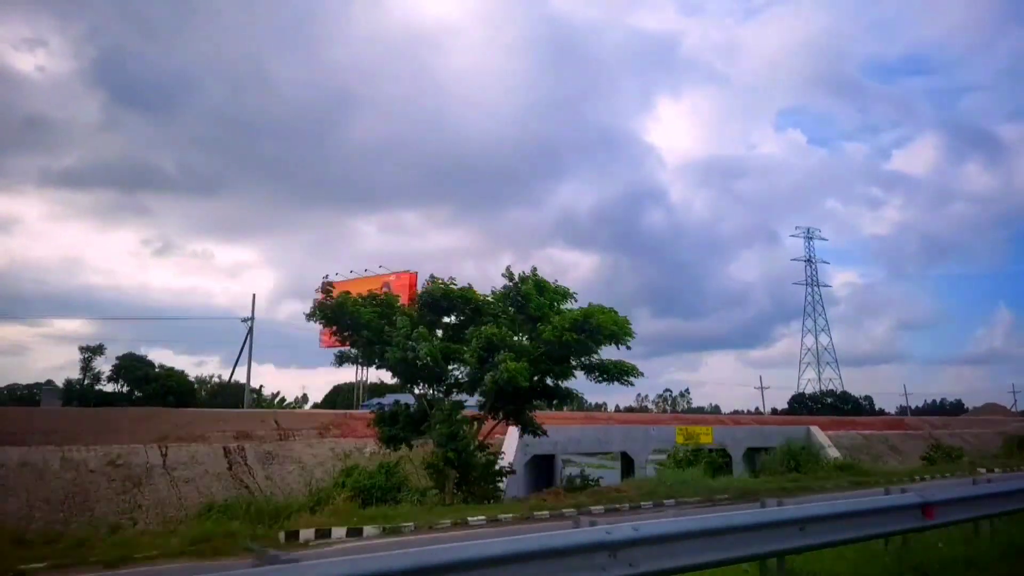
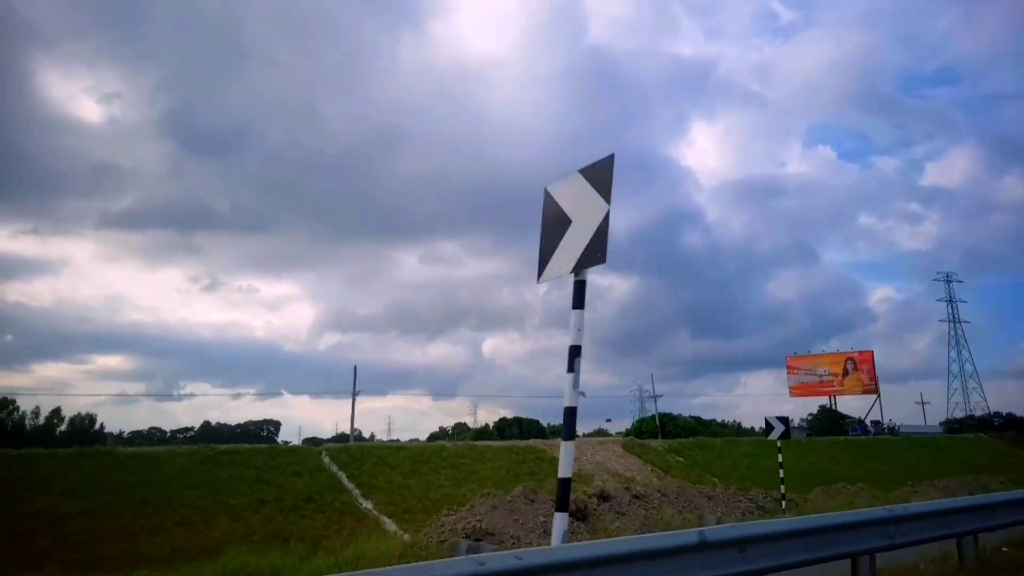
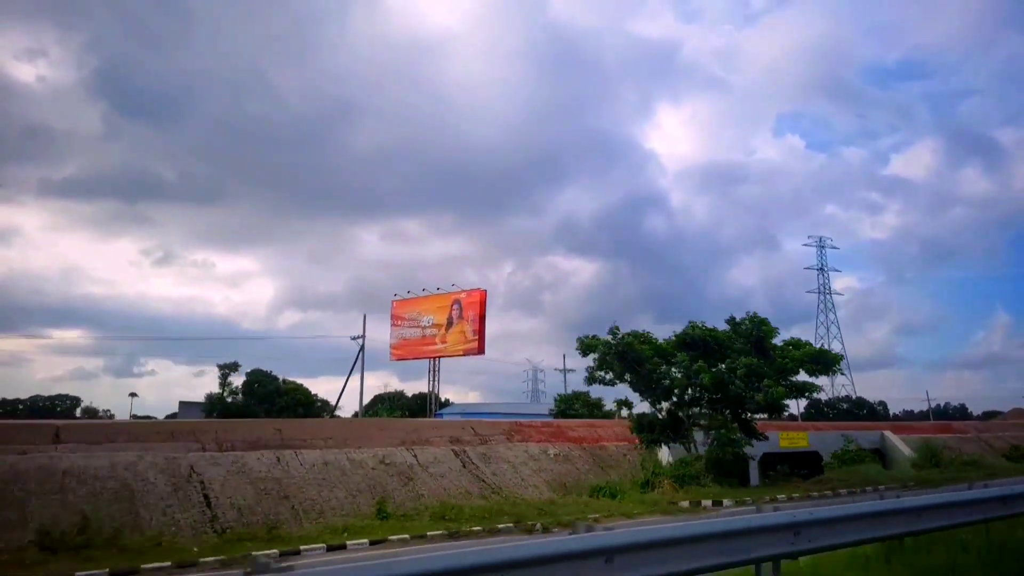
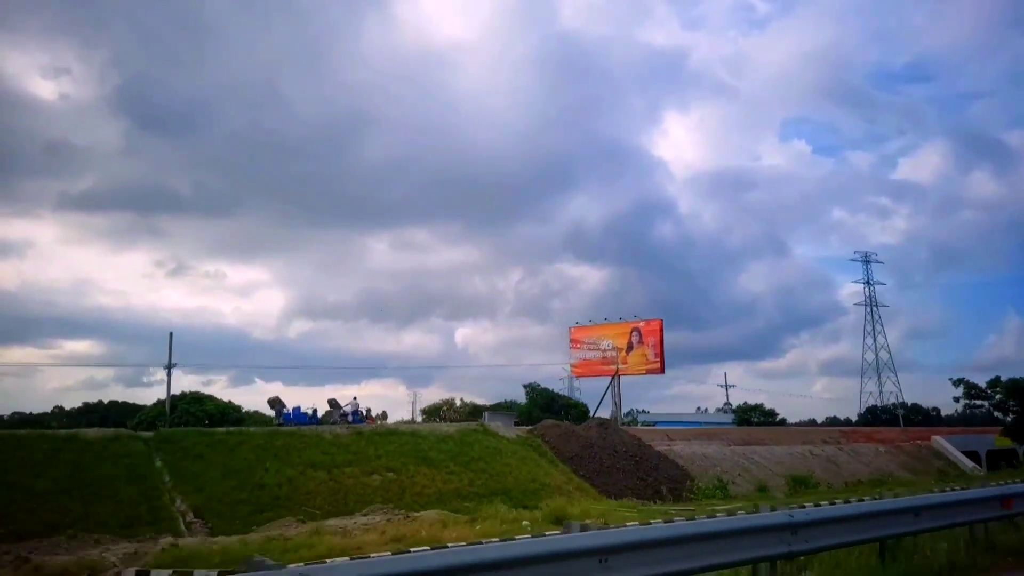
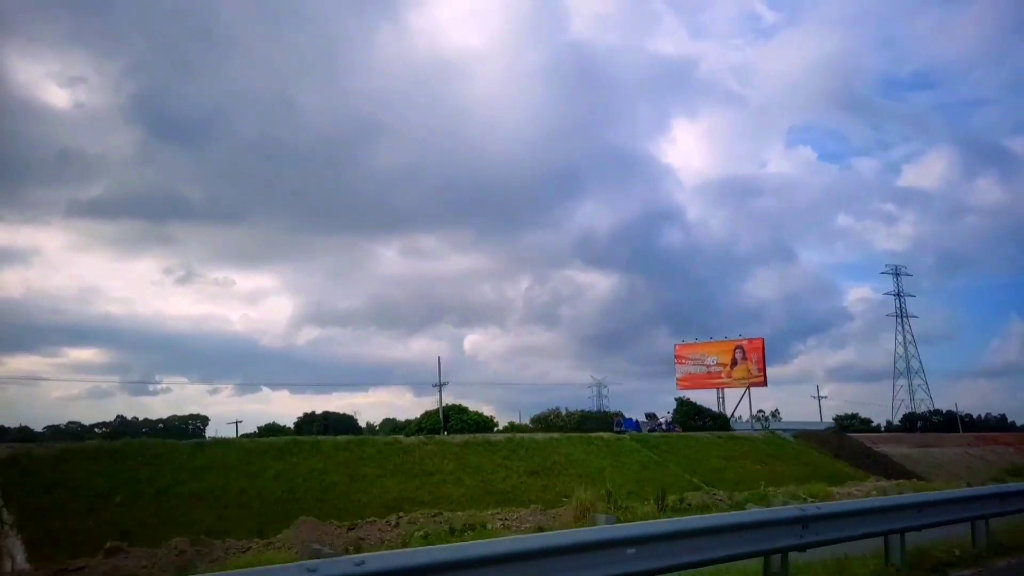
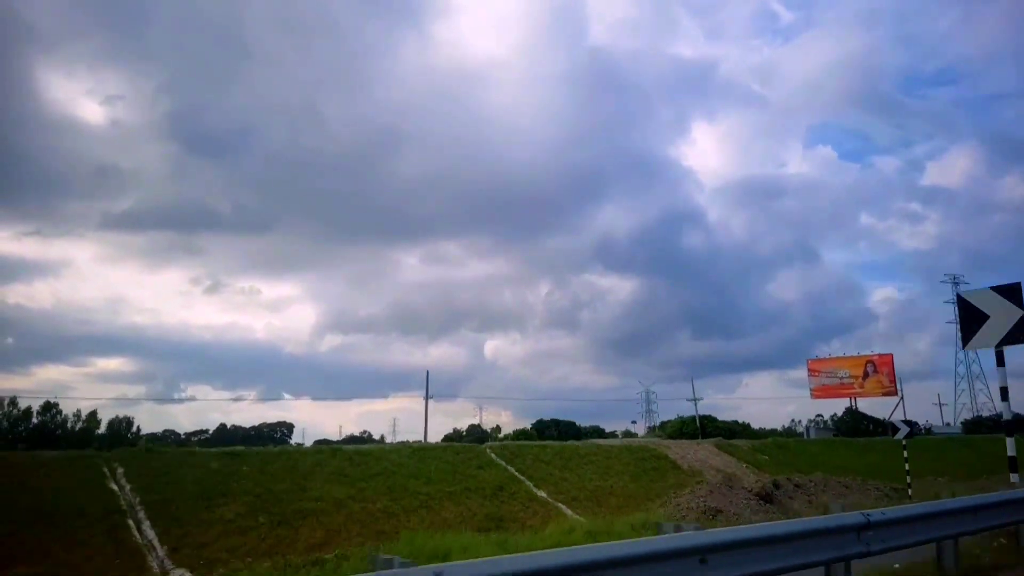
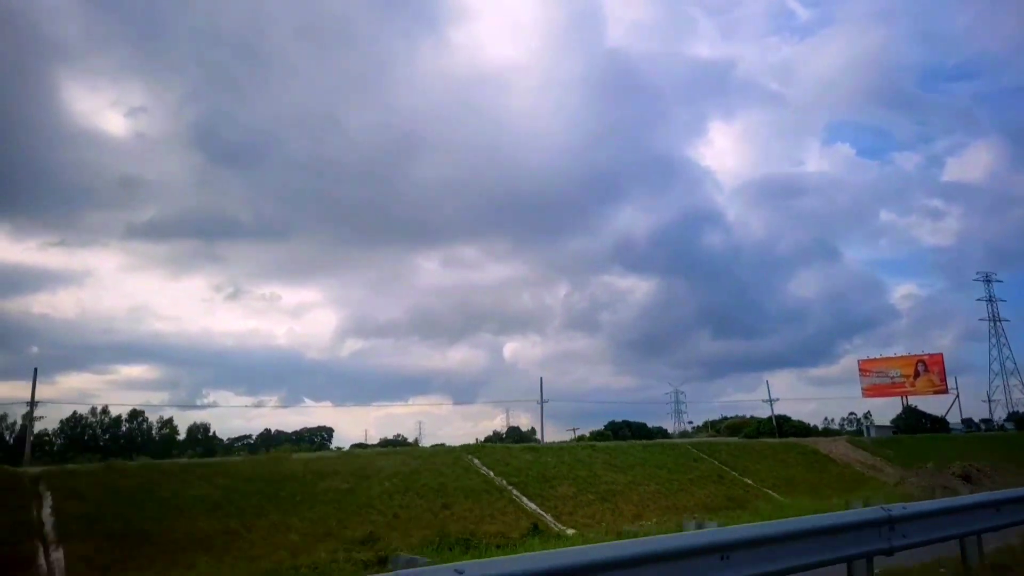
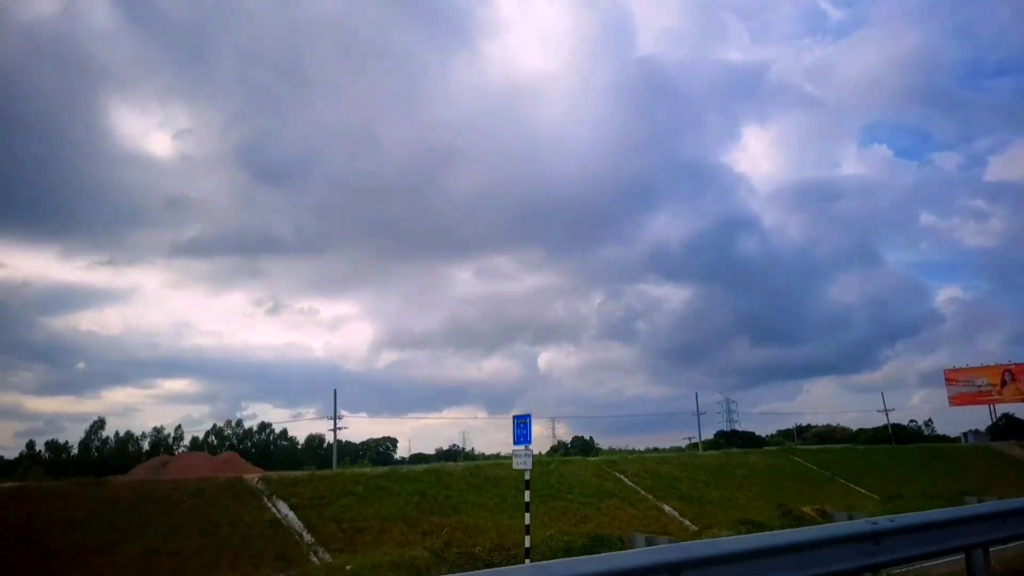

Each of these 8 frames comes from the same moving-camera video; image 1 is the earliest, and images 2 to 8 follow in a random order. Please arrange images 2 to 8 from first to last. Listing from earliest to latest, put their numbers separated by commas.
3, 4, 5, 2, 6, 7, 8
